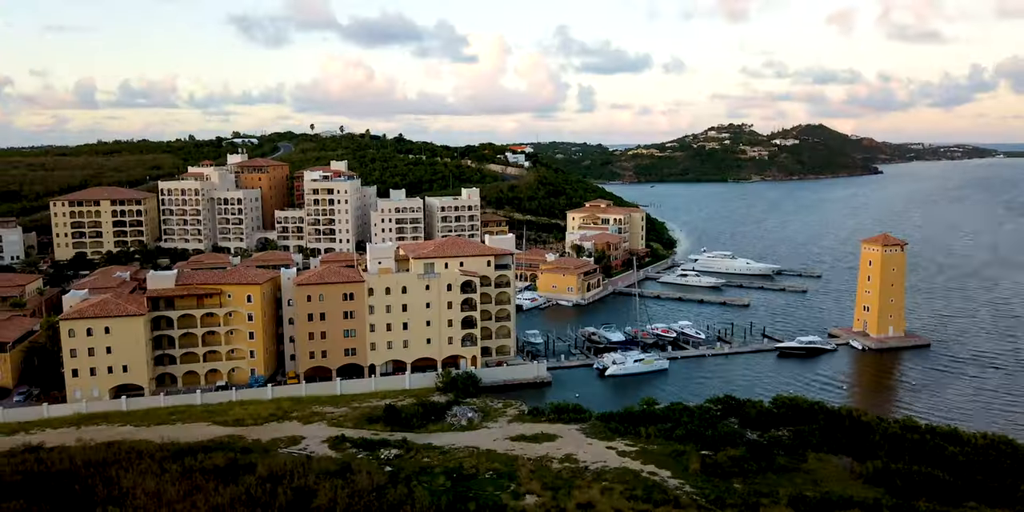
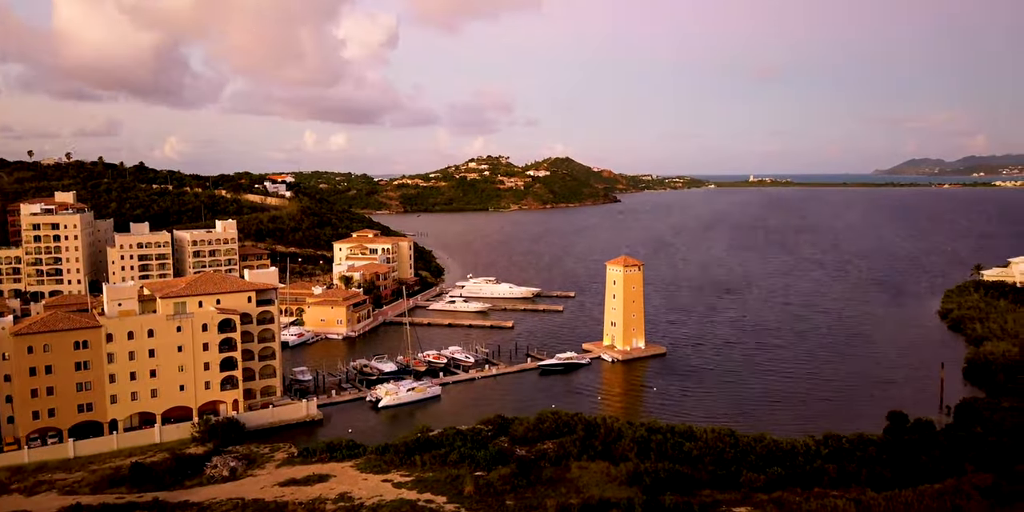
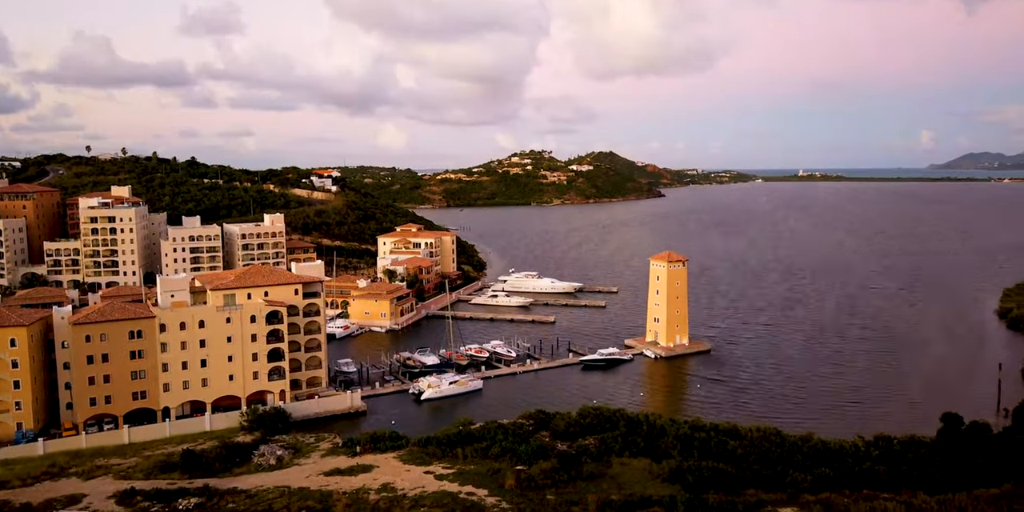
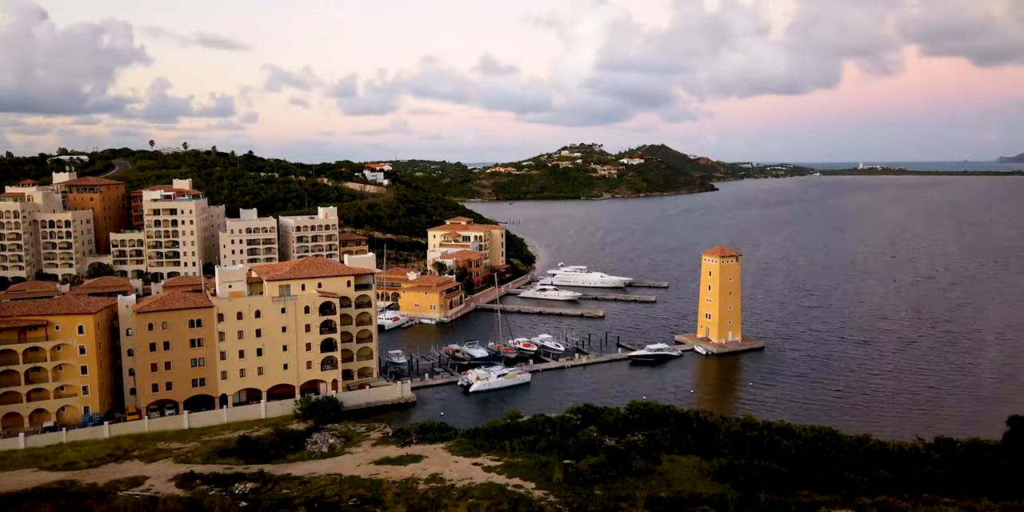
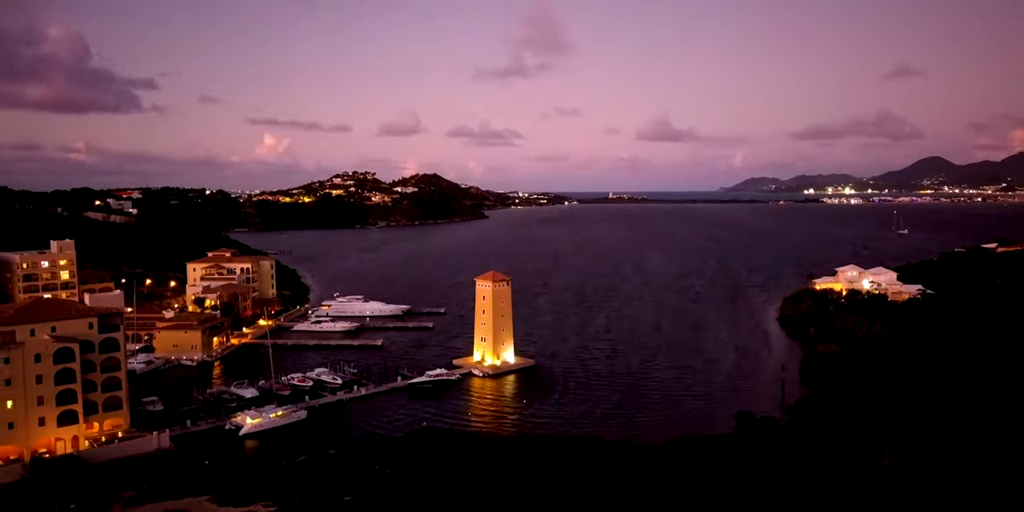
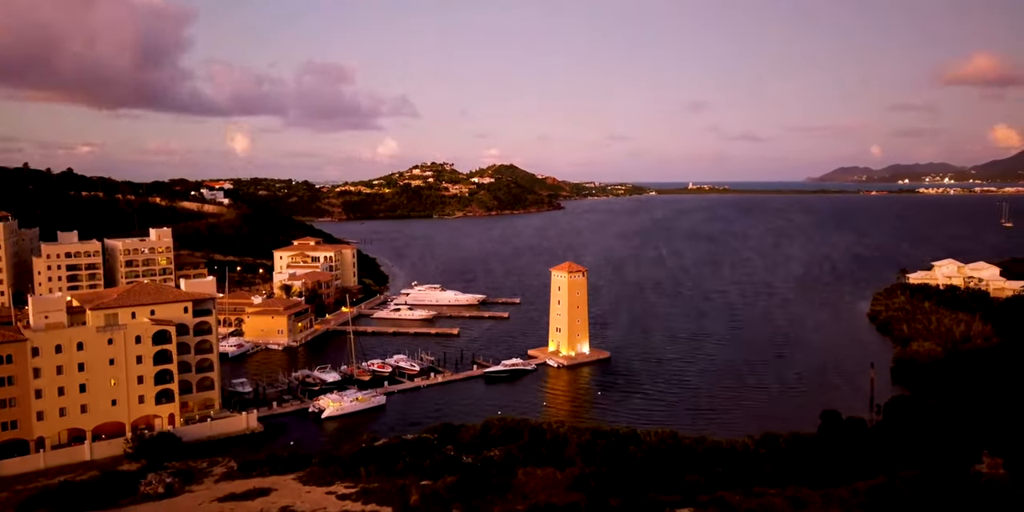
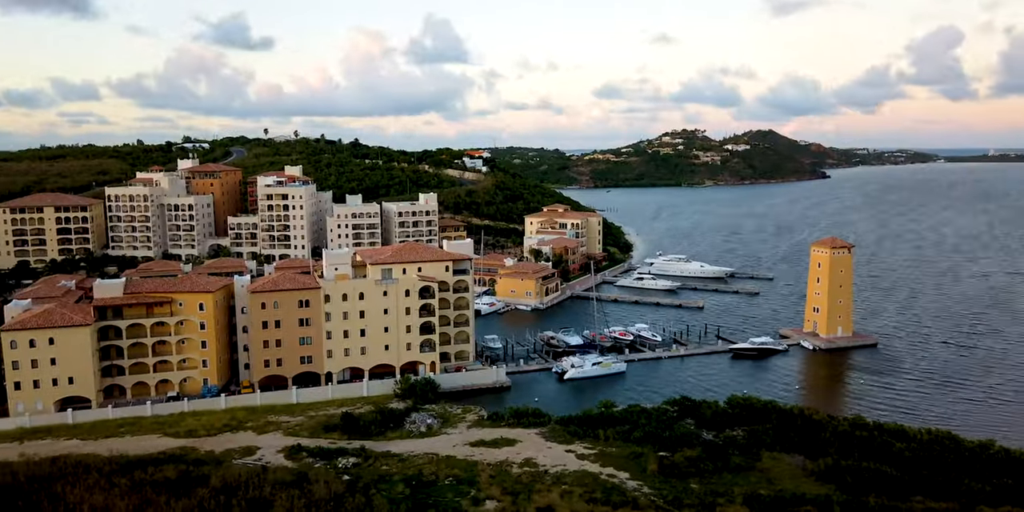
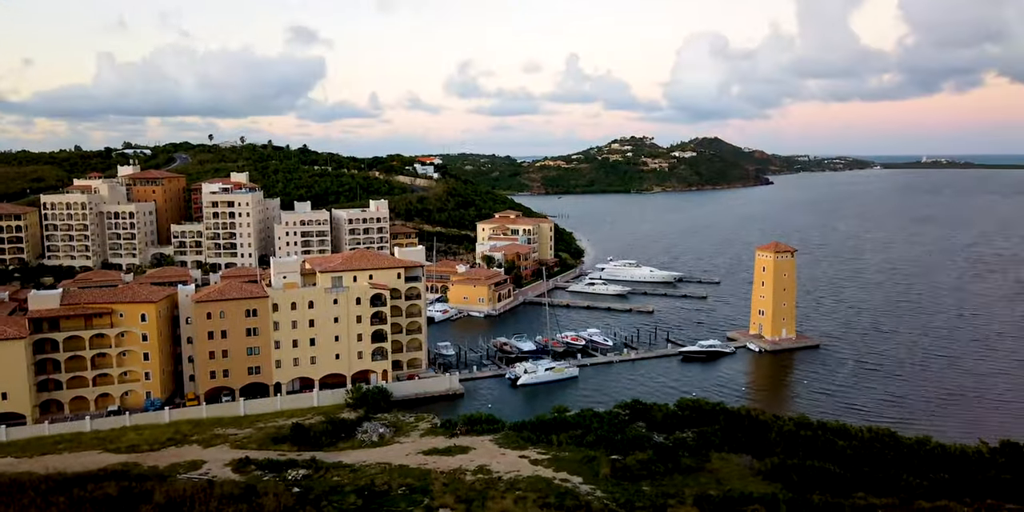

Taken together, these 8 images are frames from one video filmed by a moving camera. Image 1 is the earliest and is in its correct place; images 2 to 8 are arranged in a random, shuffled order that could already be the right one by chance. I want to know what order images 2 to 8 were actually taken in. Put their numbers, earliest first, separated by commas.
7, 8, 4, 3, 2, 6, 5
